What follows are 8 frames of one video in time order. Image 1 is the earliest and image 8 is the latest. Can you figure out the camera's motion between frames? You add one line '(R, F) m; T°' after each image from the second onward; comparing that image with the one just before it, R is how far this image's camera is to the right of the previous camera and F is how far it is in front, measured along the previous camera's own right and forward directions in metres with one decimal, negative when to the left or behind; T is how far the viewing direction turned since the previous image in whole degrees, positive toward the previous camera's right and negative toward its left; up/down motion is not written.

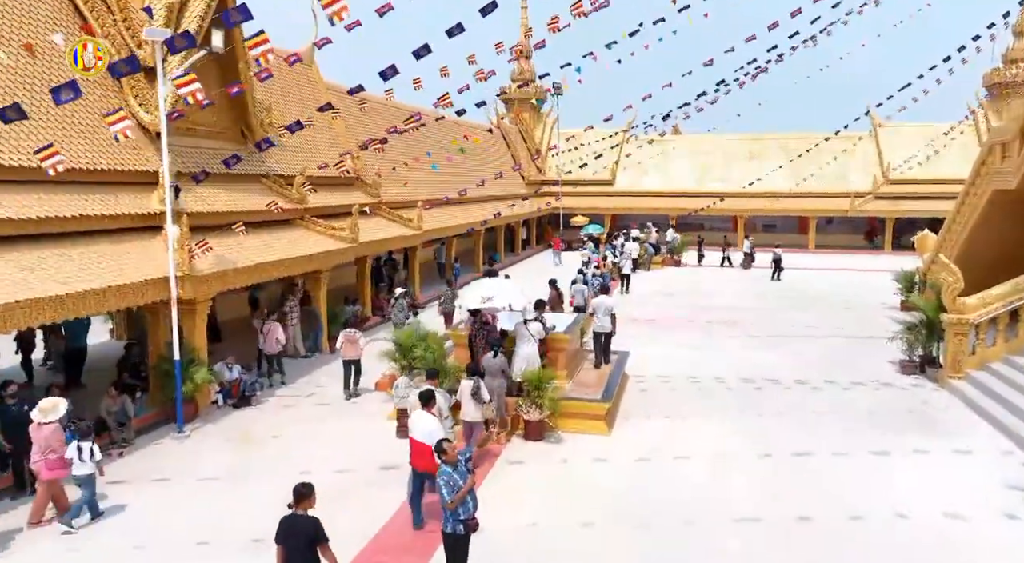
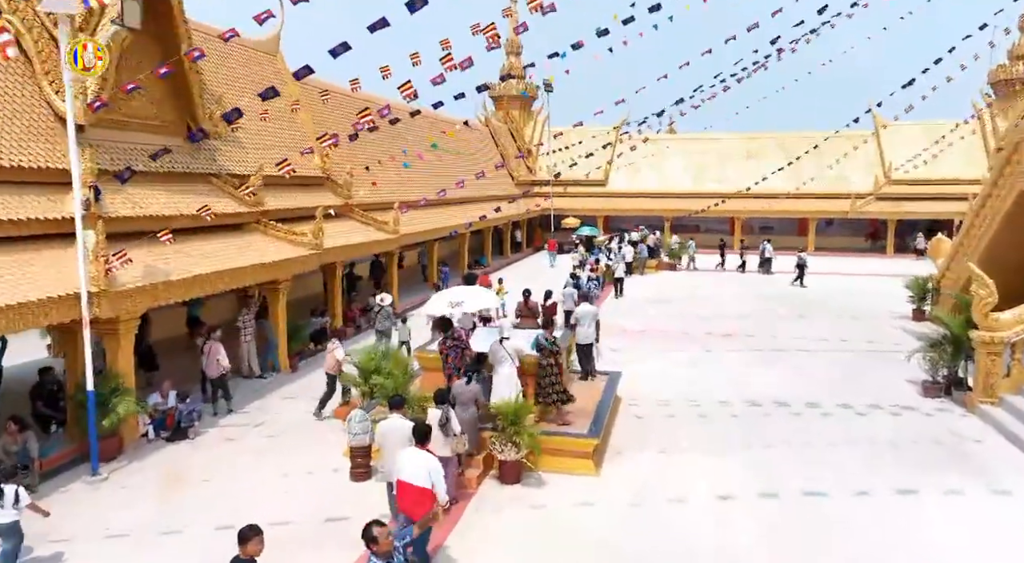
(+0.3, +1.5) m; 0°
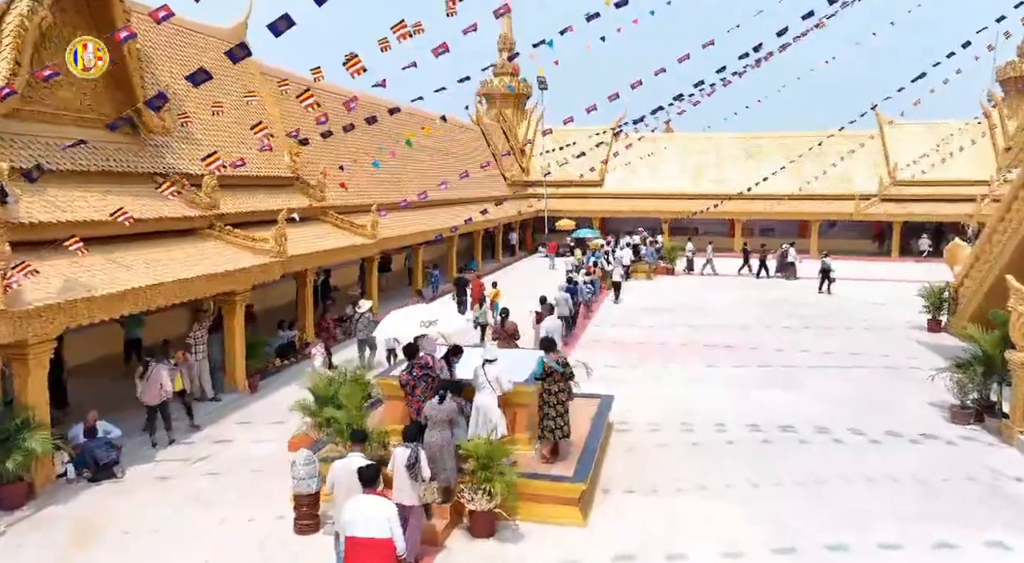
(+0.2, +1.4) m; 0°
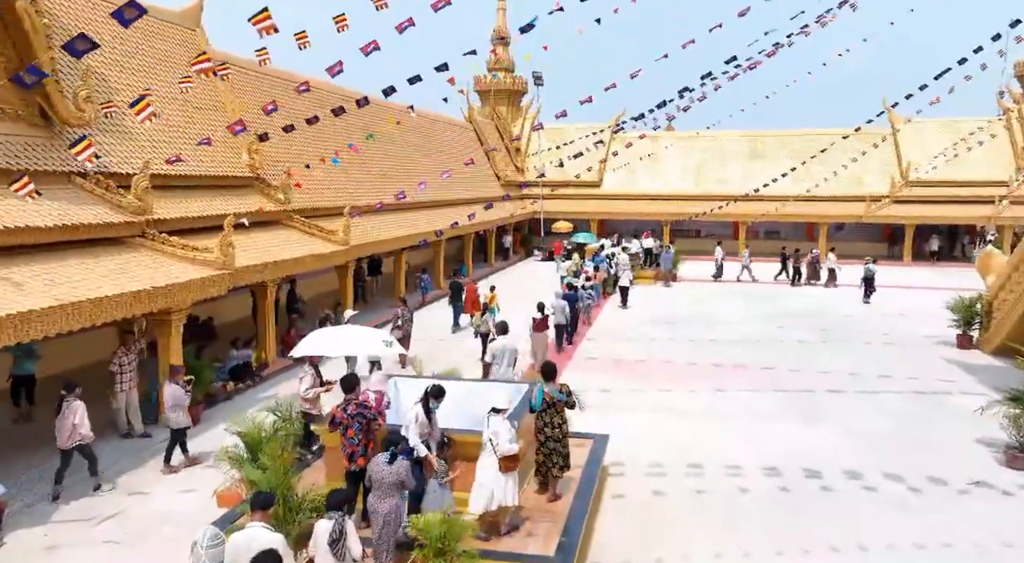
(+0.3, +1.8) m; 0°
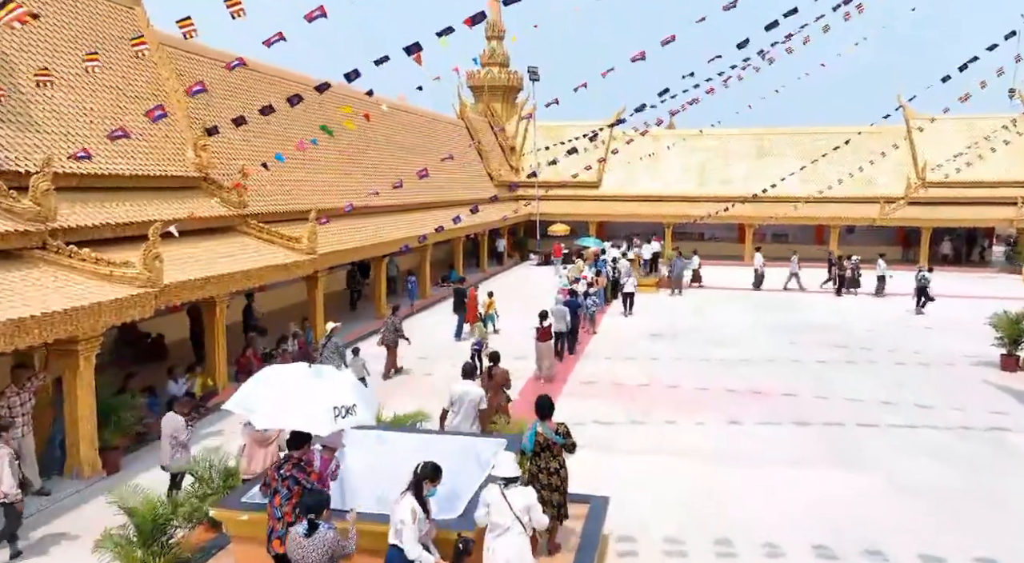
(+0.2, +1.9) m; 0°
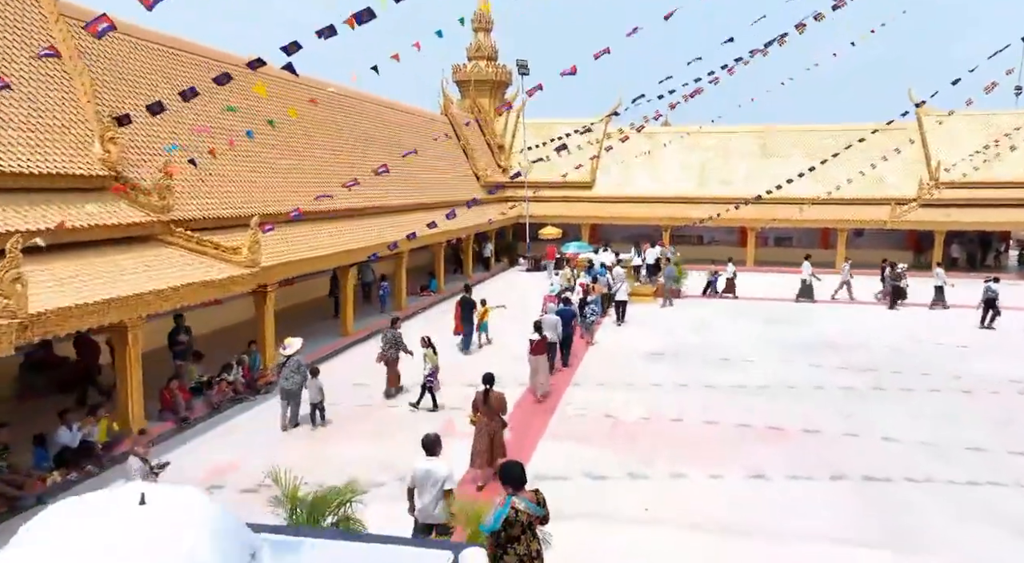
(+0.3, +2.2) m; 0°
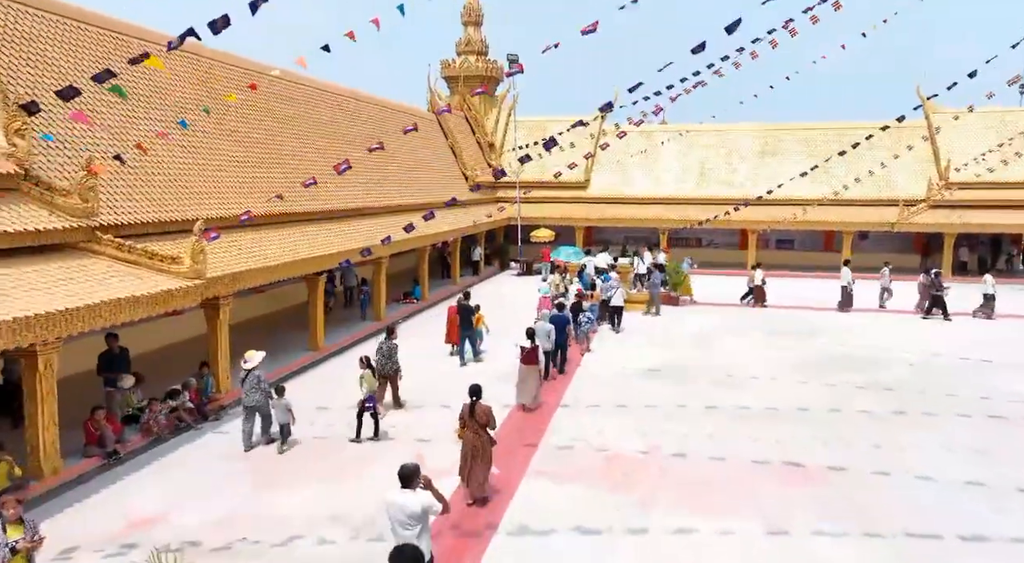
(+0.2, +1.6) m; 0°
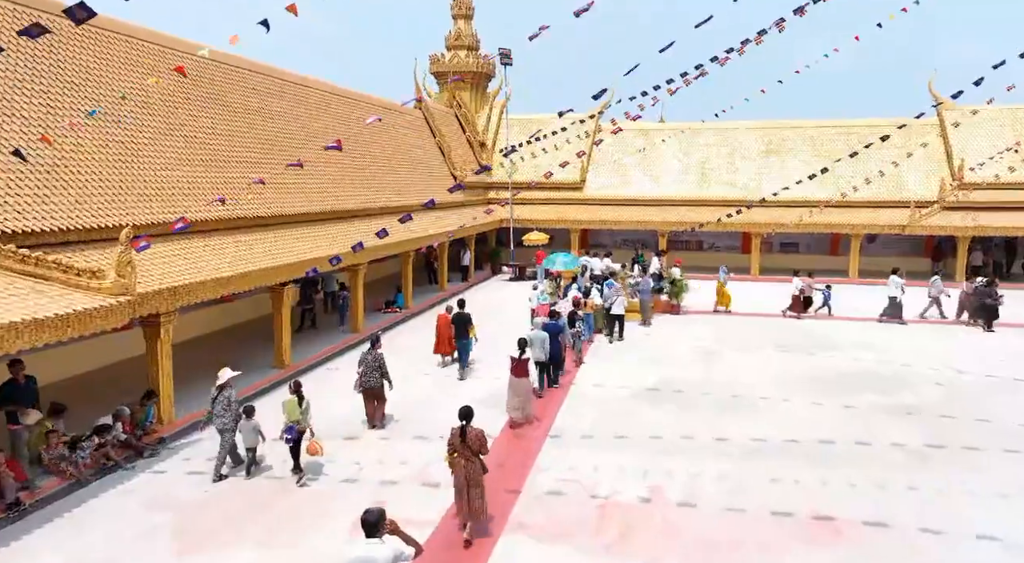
(+0.2, +1.6) m; 0°
